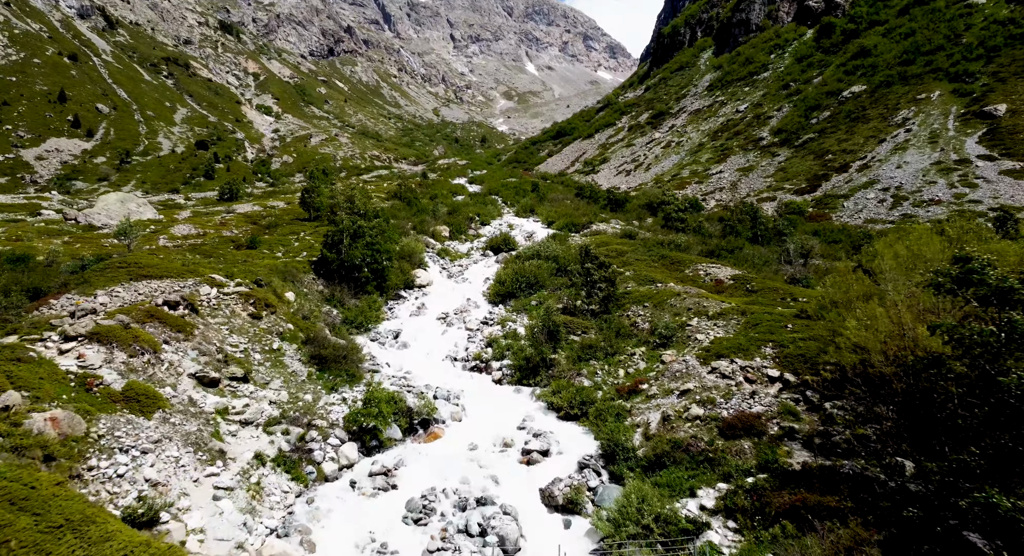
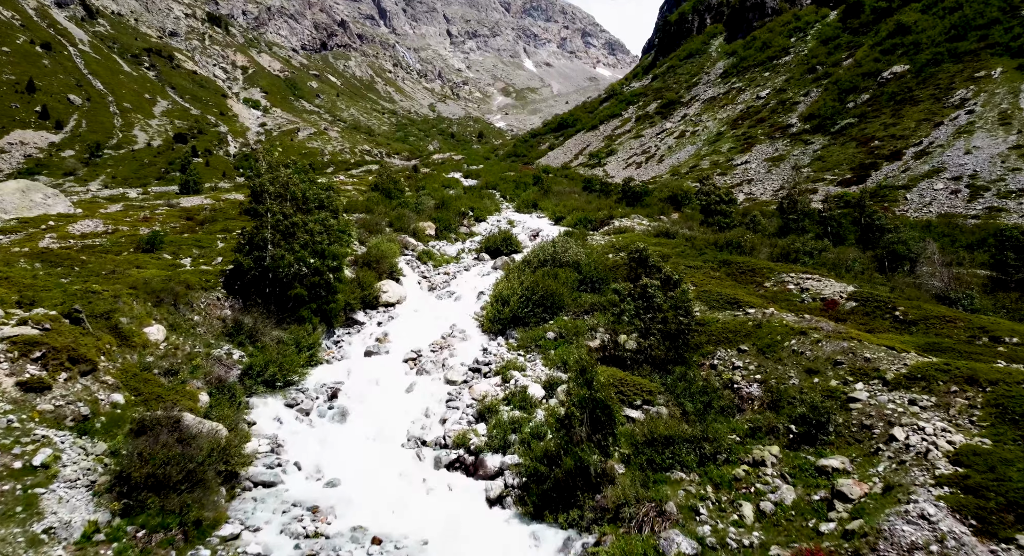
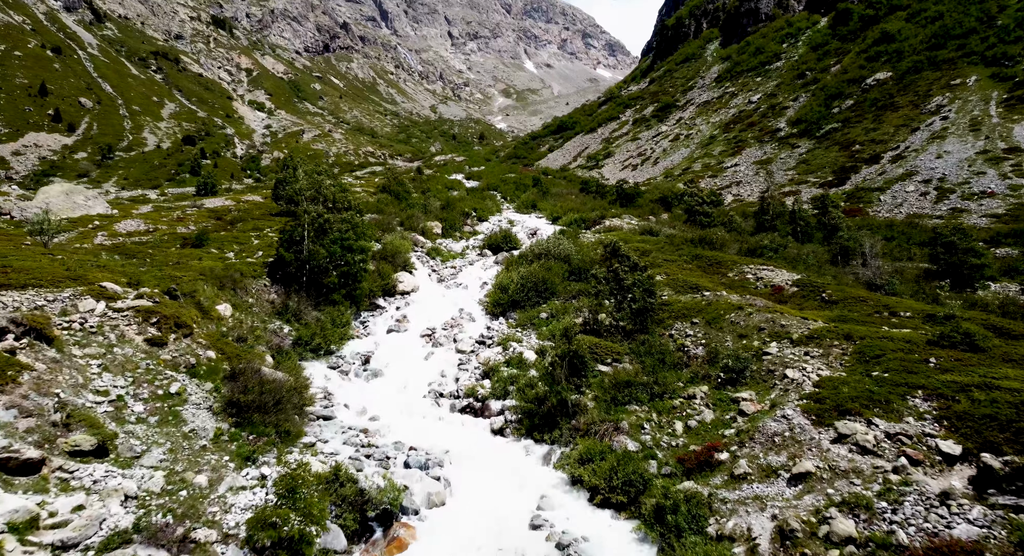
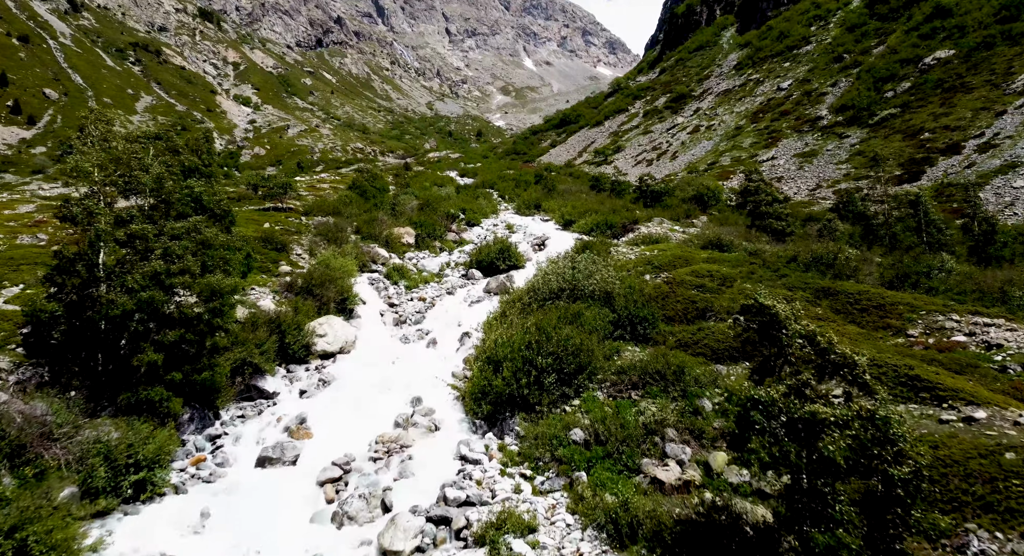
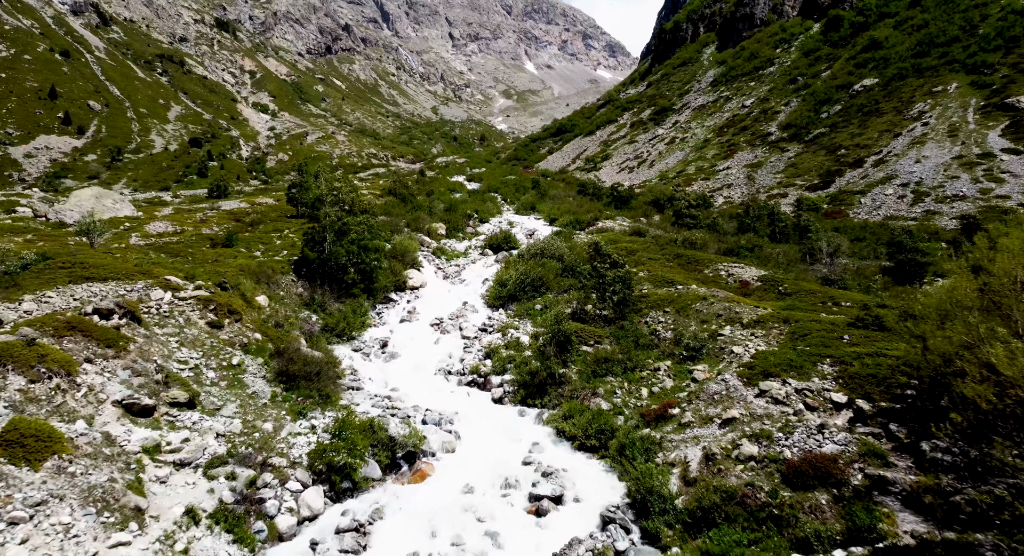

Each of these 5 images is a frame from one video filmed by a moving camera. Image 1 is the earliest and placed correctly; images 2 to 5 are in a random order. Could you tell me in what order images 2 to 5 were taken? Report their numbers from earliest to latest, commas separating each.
5, 3, 2, 4
